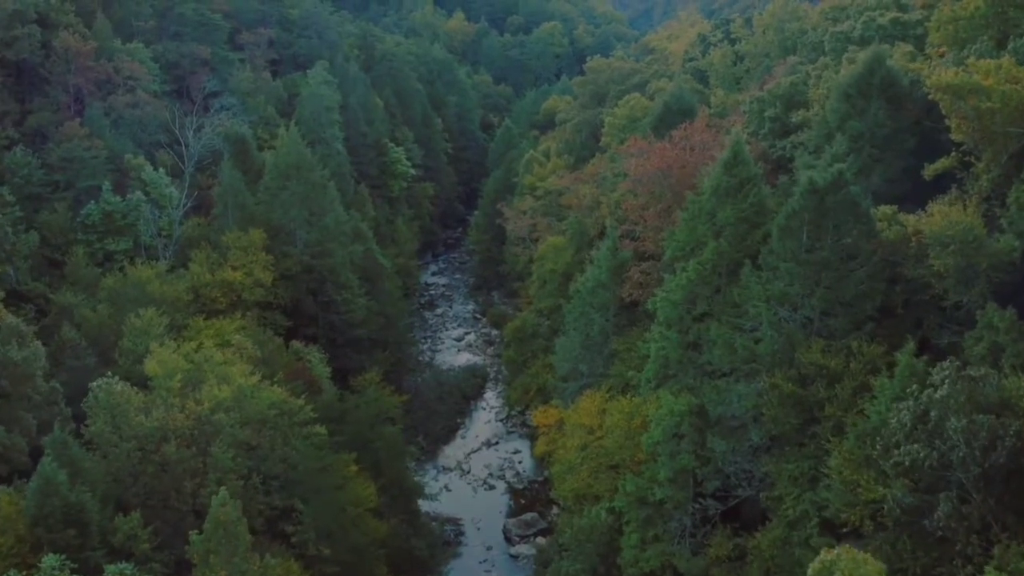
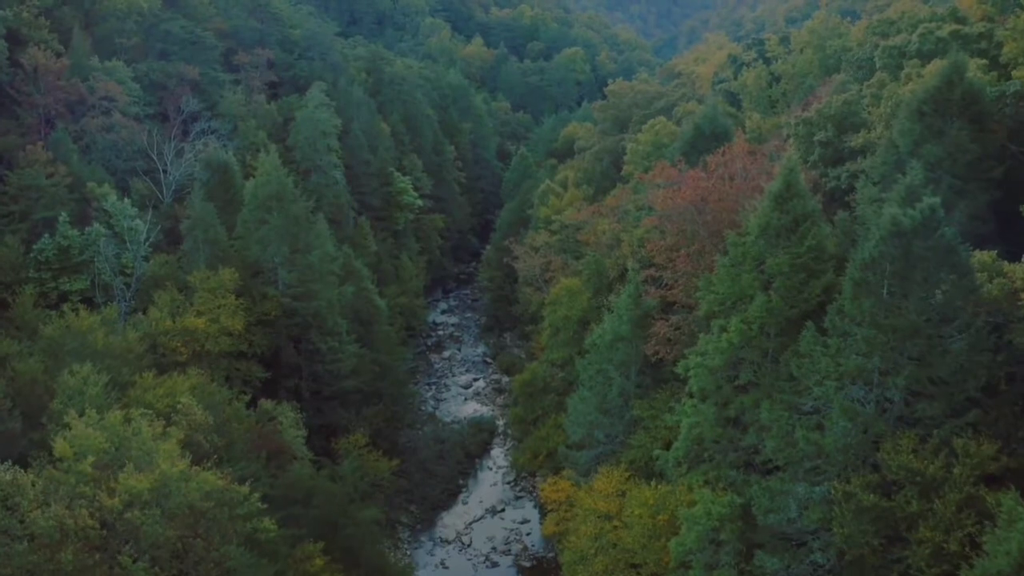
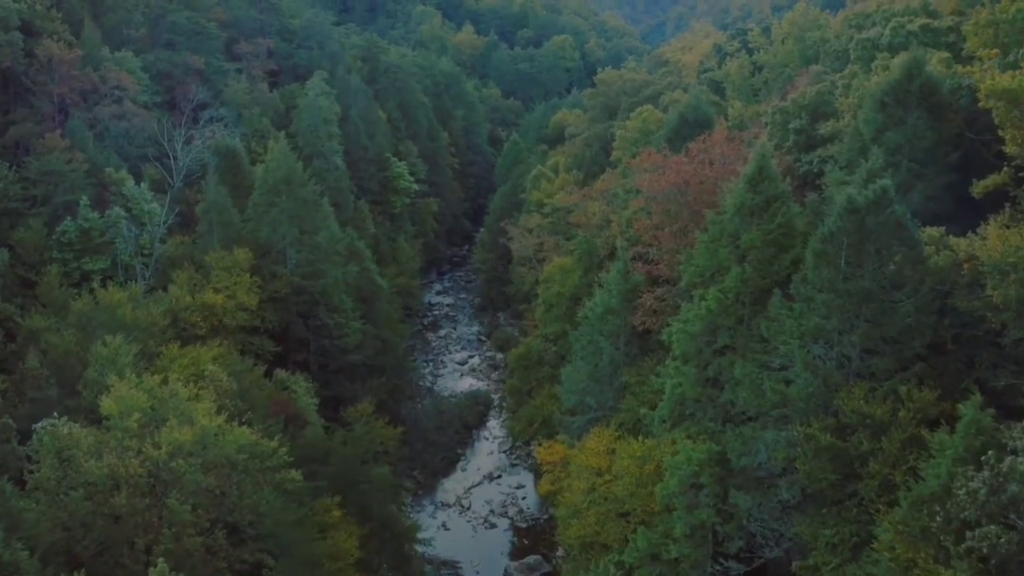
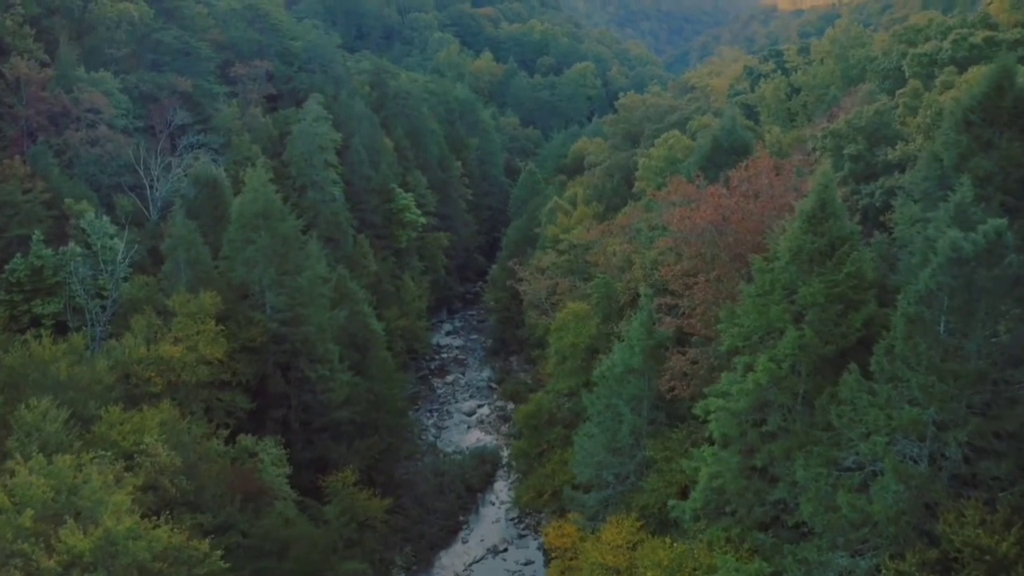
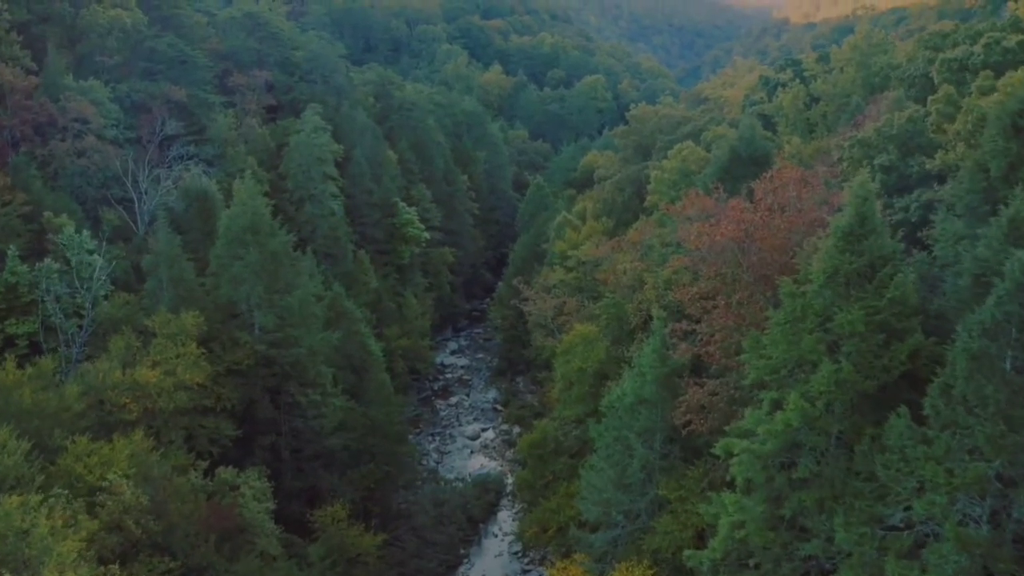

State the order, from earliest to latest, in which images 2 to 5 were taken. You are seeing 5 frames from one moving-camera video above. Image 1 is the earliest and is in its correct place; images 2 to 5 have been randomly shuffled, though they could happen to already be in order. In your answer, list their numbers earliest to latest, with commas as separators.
3, 2, 4, 5
